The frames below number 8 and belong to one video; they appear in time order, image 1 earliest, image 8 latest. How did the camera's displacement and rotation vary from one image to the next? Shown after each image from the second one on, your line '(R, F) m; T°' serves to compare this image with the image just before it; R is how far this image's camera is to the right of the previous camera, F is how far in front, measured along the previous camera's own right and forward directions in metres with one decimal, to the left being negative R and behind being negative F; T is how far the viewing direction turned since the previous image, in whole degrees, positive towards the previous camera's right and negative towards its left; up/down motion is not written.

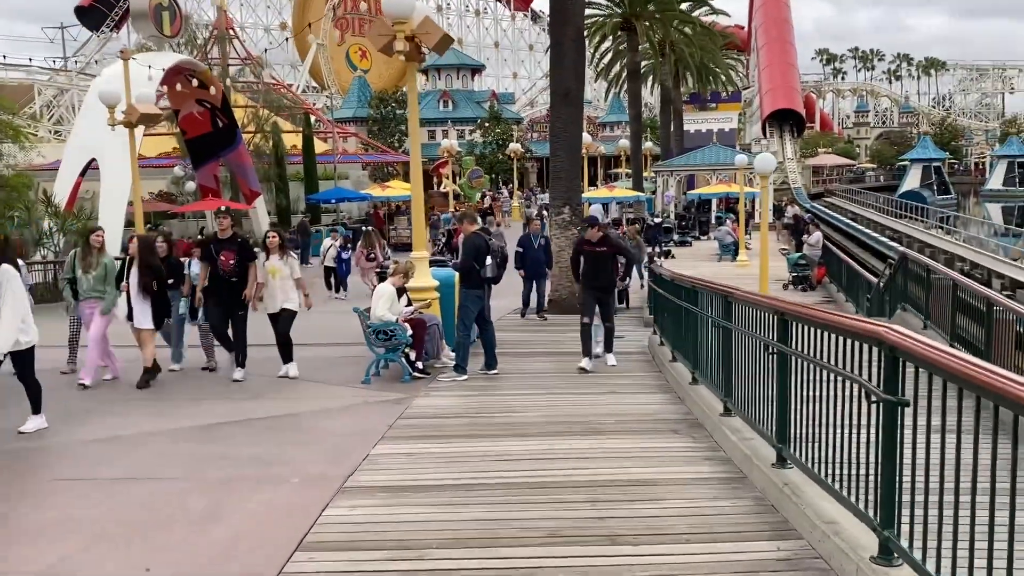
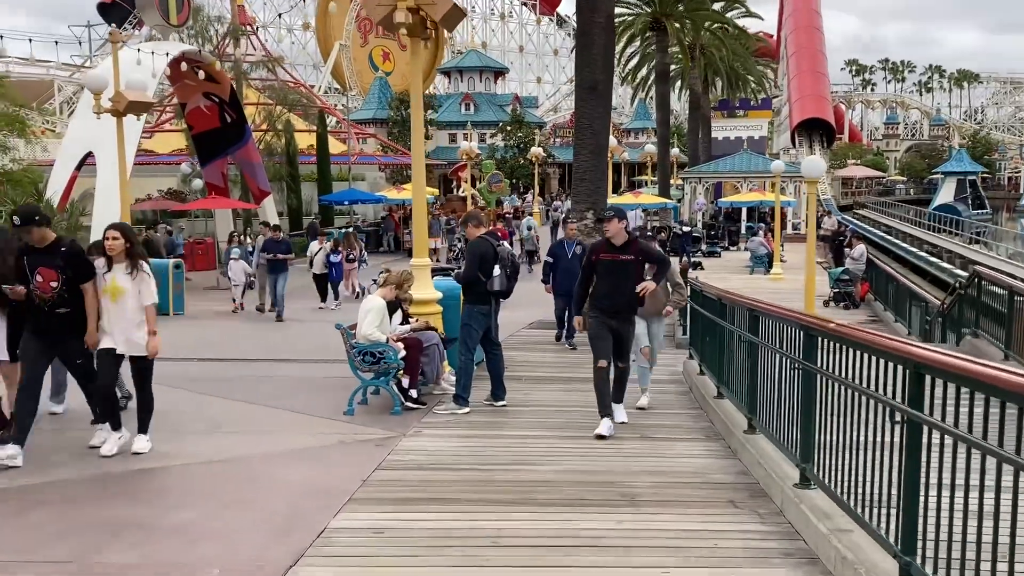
(+0.1, +1.5) m; -1°
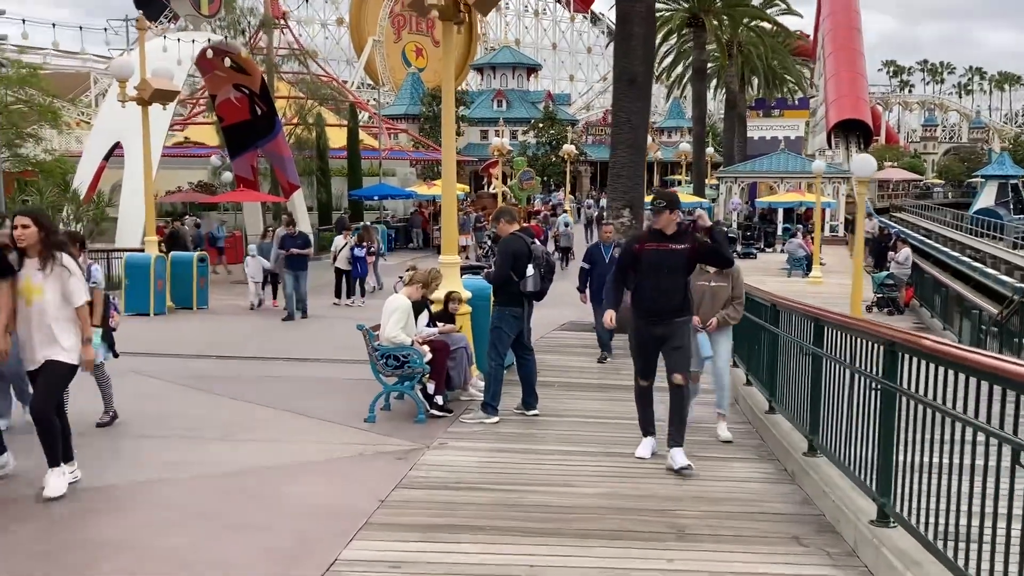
(0.0, +0.5) m; -2°
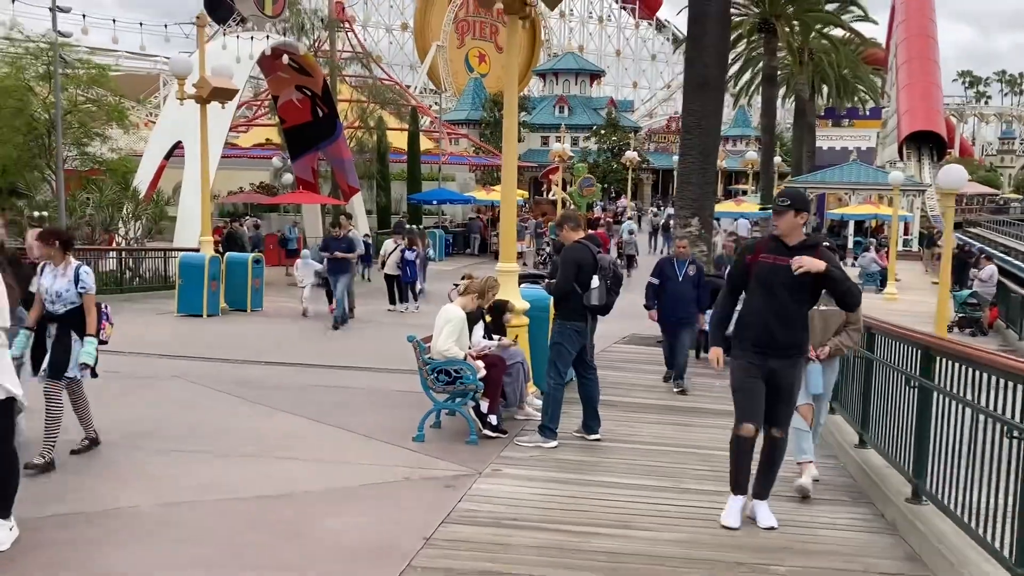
(0.0, +0.6) m; -4°
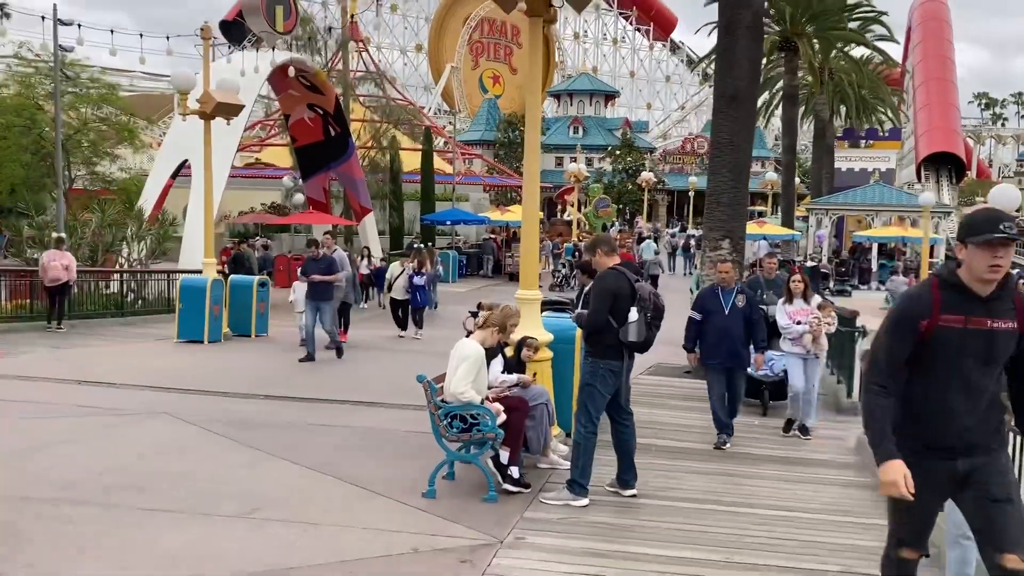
(-0.1, +0.8) m; -1°
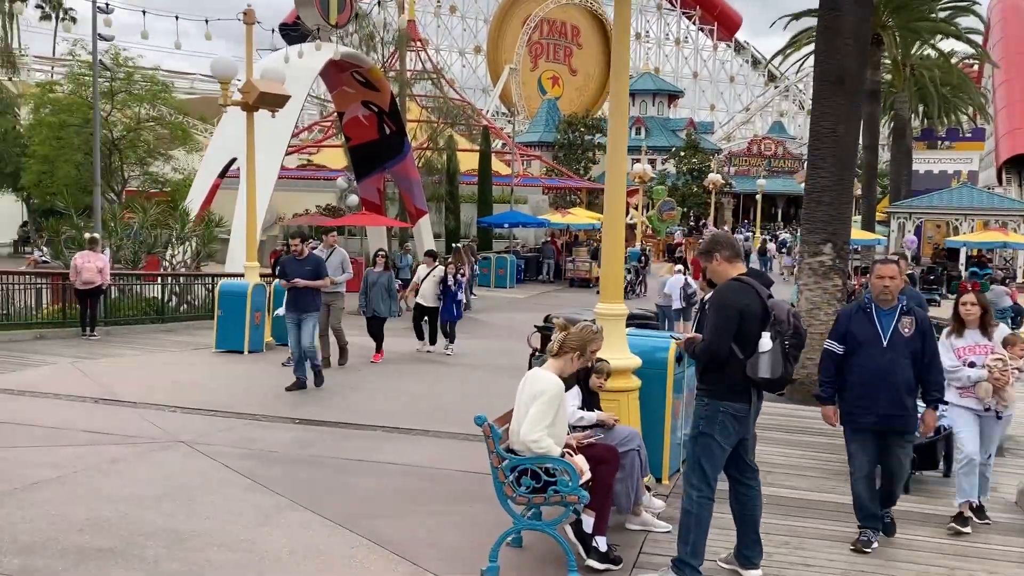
(-0.1, +1.3) m; -3°
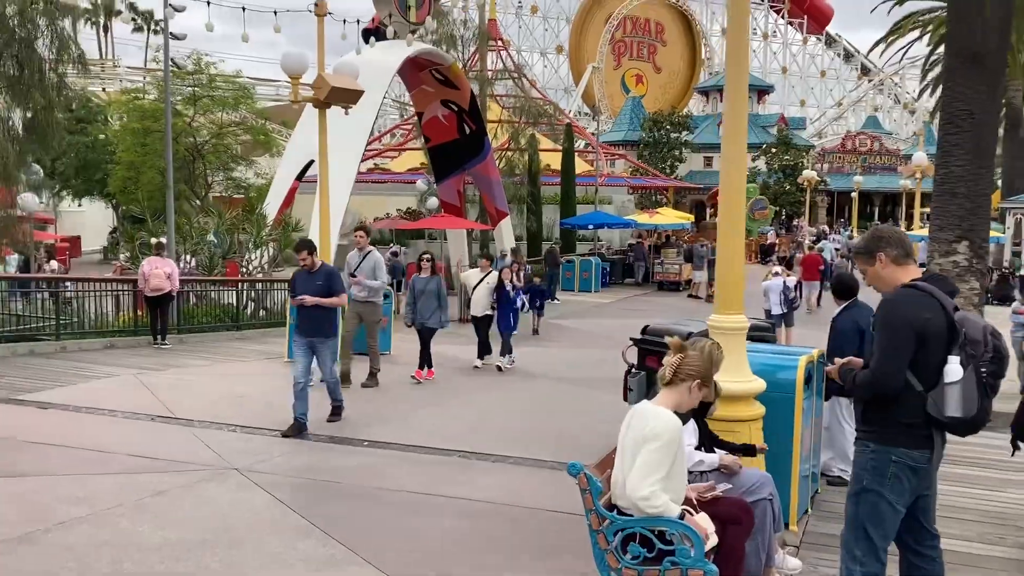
(-0.1, +0.9) m; -5°
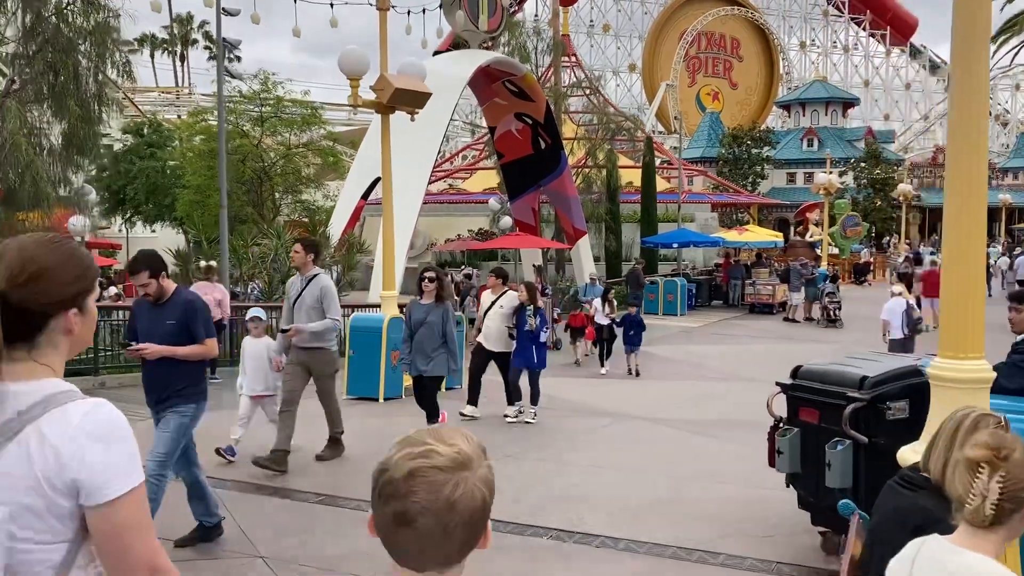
(-0.2, +1.6) m; -4°
